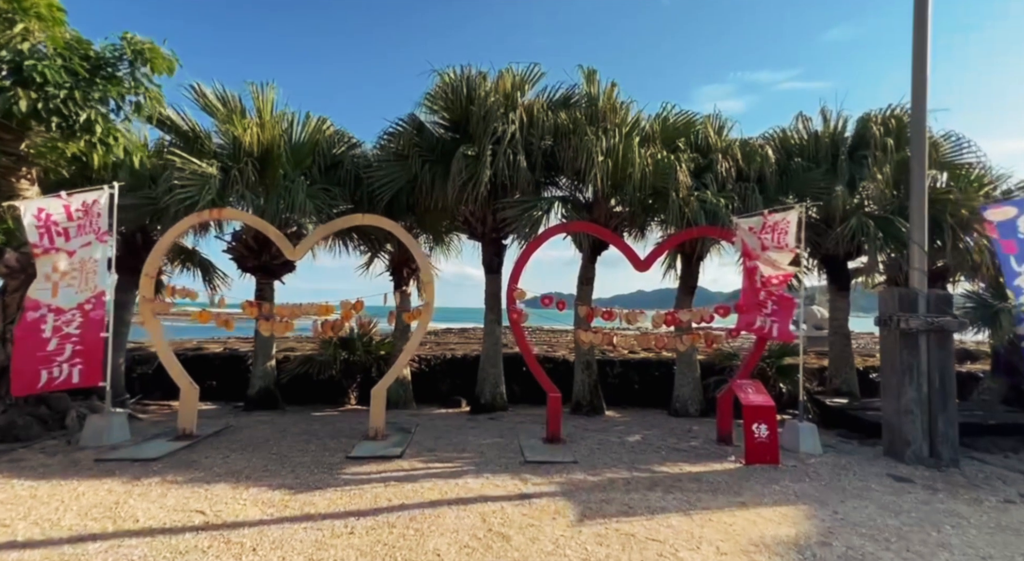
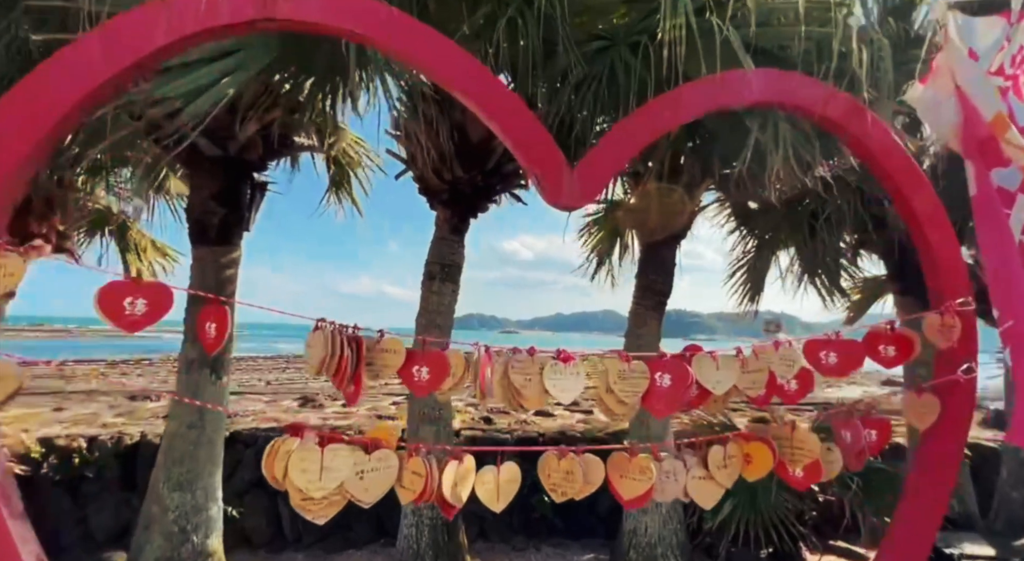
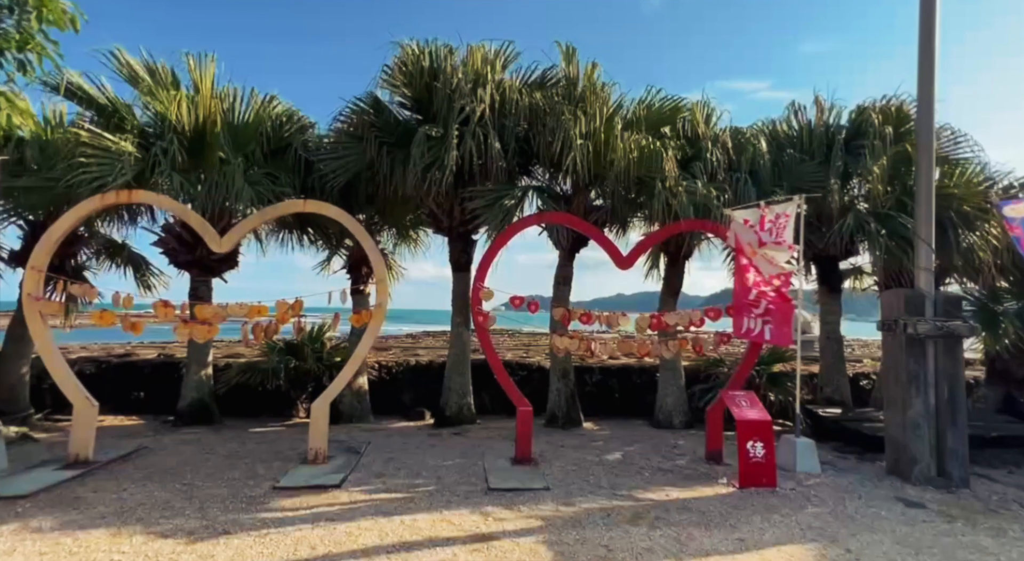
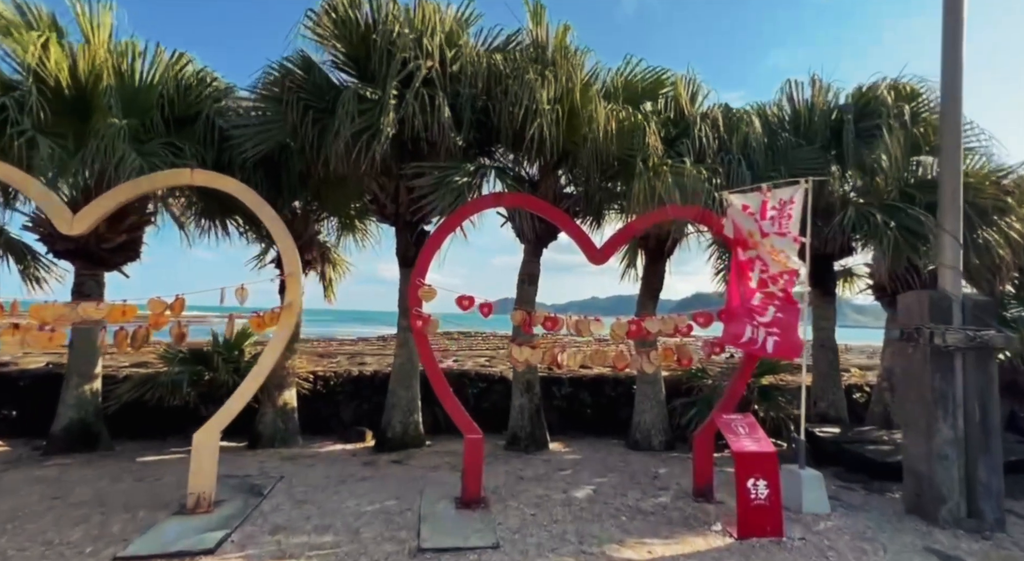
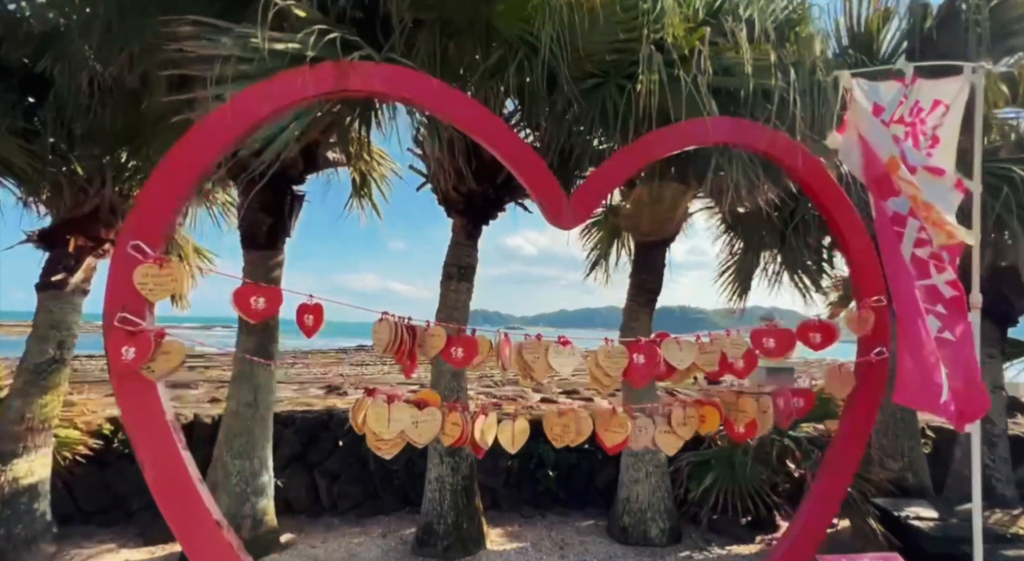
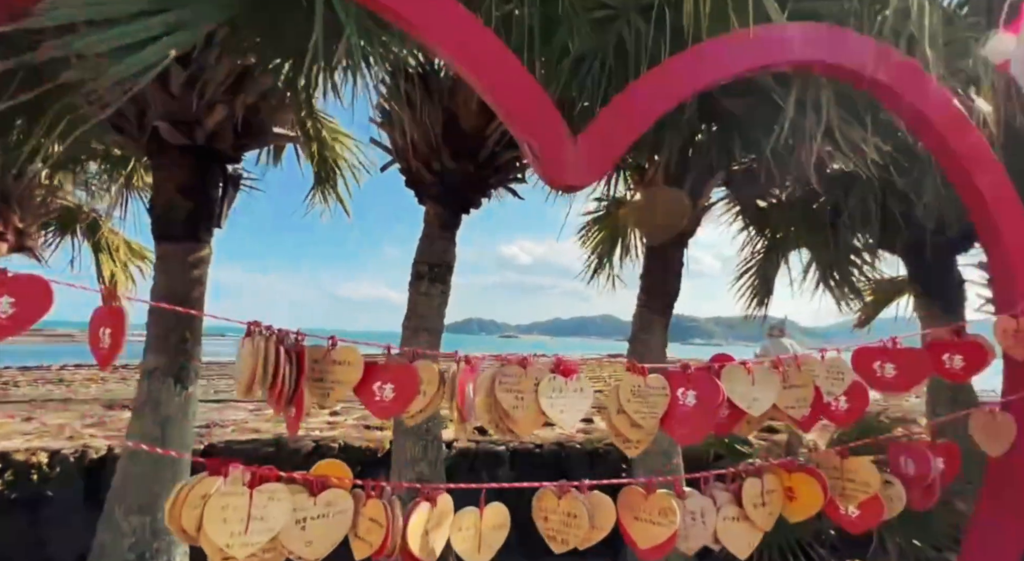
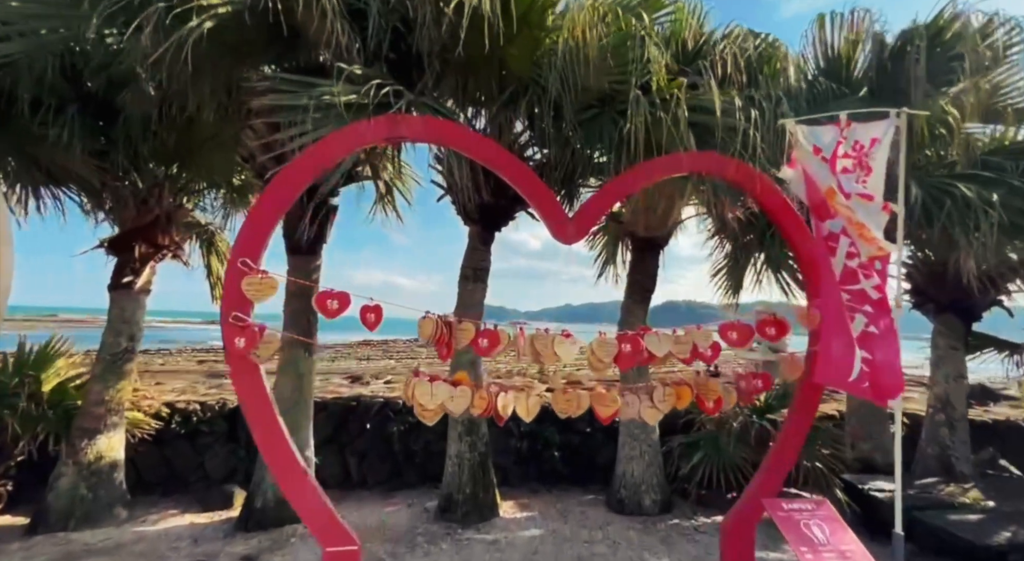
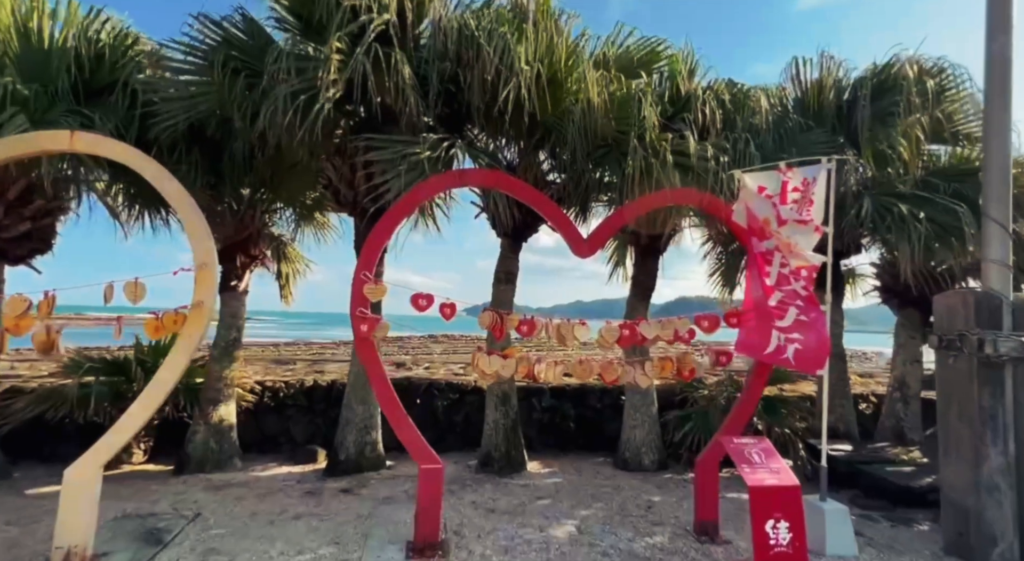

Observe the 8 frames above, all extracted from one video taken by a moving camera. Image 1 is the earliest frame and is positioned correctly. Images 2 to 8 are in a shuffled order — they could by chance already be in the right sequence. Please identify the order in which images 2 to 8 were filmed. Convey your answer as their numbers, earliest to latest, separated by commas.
3, 4, 8, 7, 5, 2, 6
